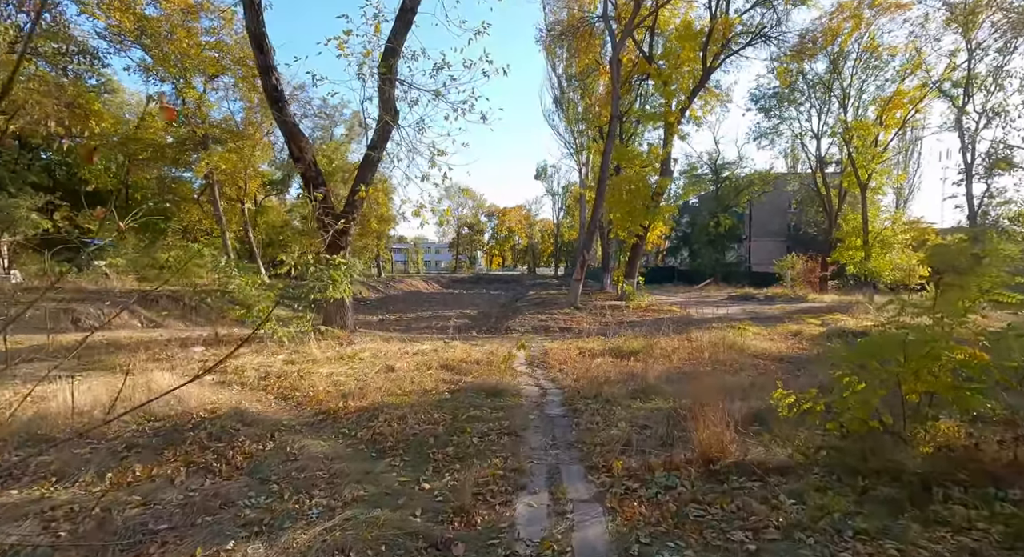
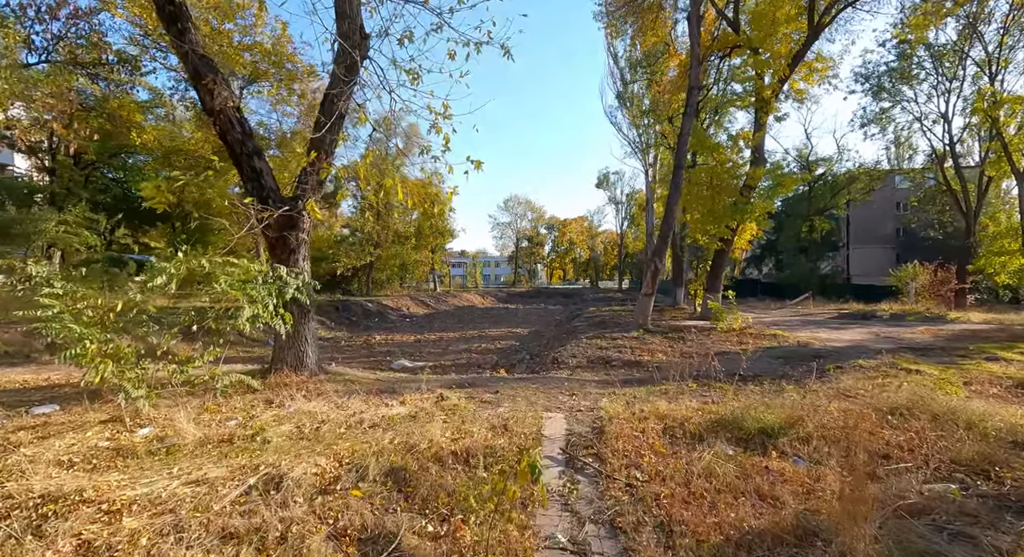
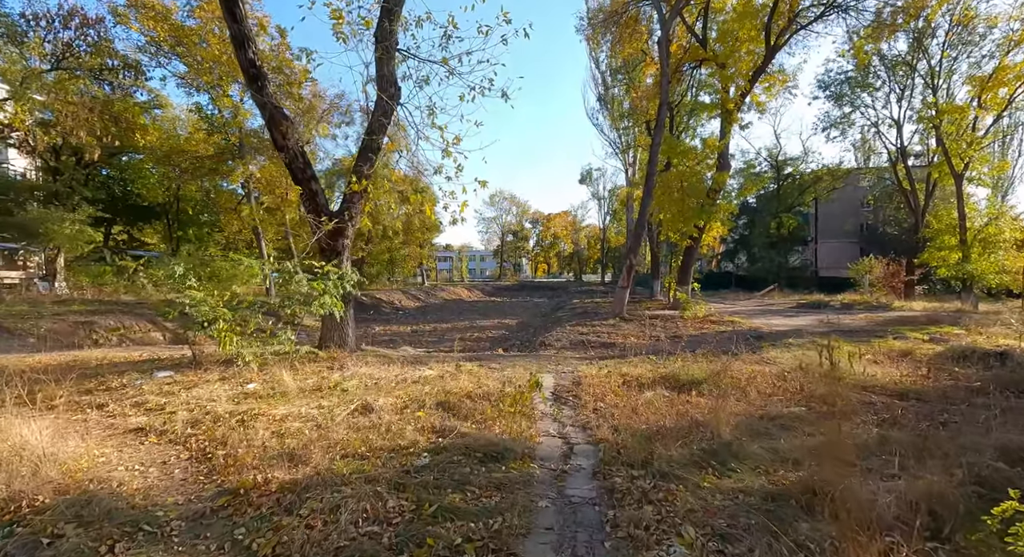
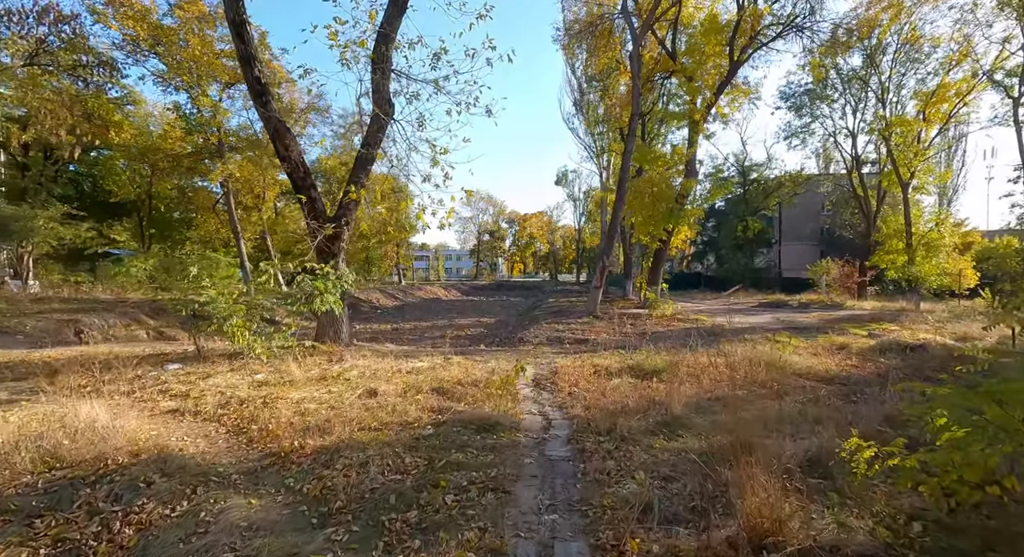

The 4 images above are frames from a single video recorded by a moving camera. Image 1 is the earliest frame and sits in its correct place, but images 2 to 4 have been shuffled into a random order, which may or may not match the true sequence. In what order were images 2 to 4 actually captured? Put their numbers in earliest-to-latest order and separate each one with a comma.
4, 3, 2
